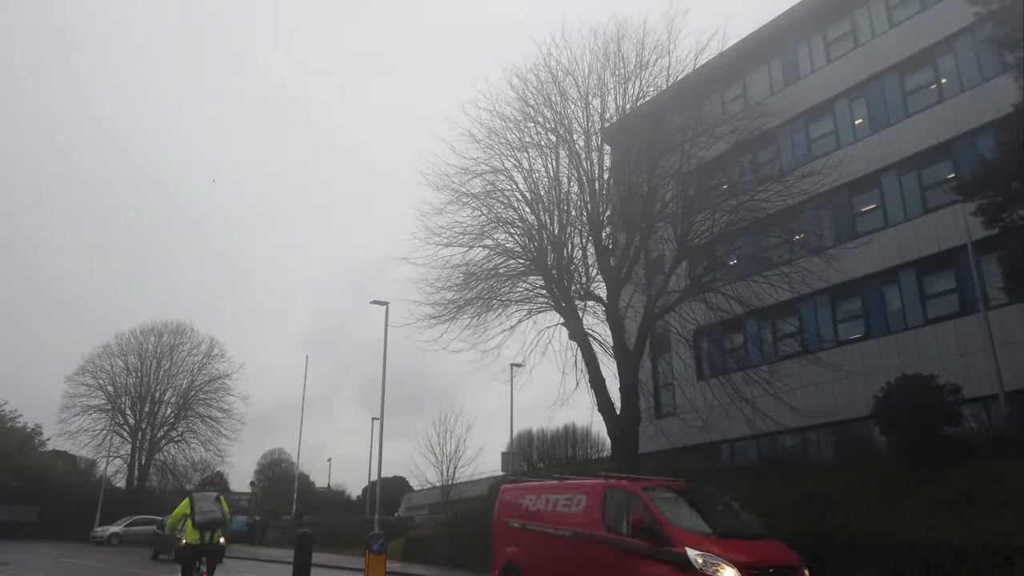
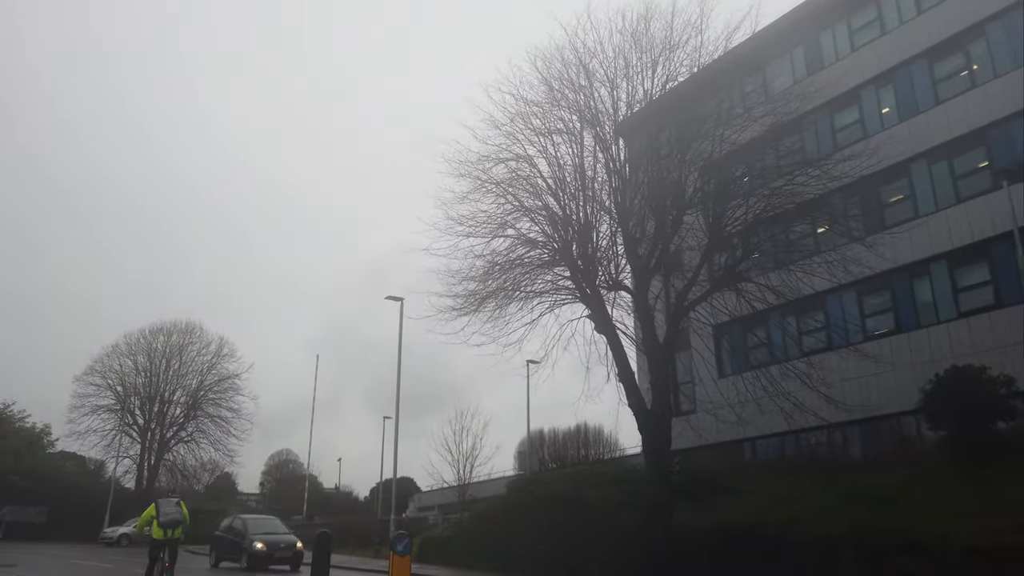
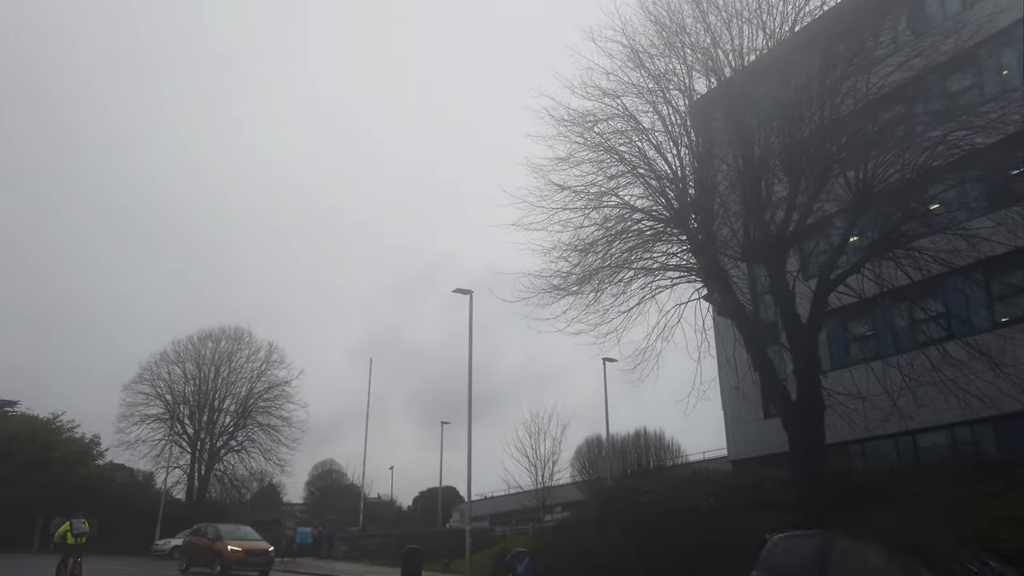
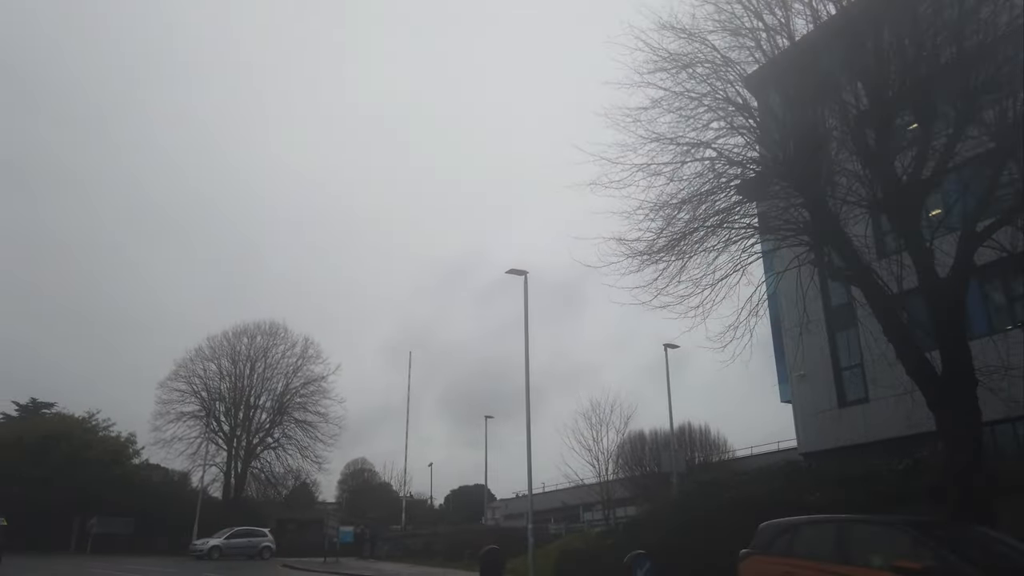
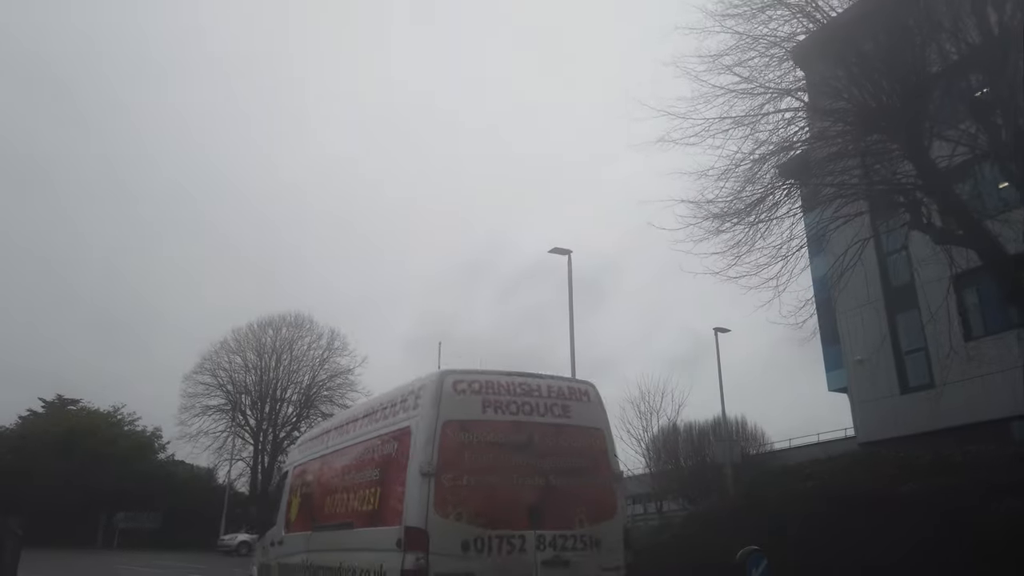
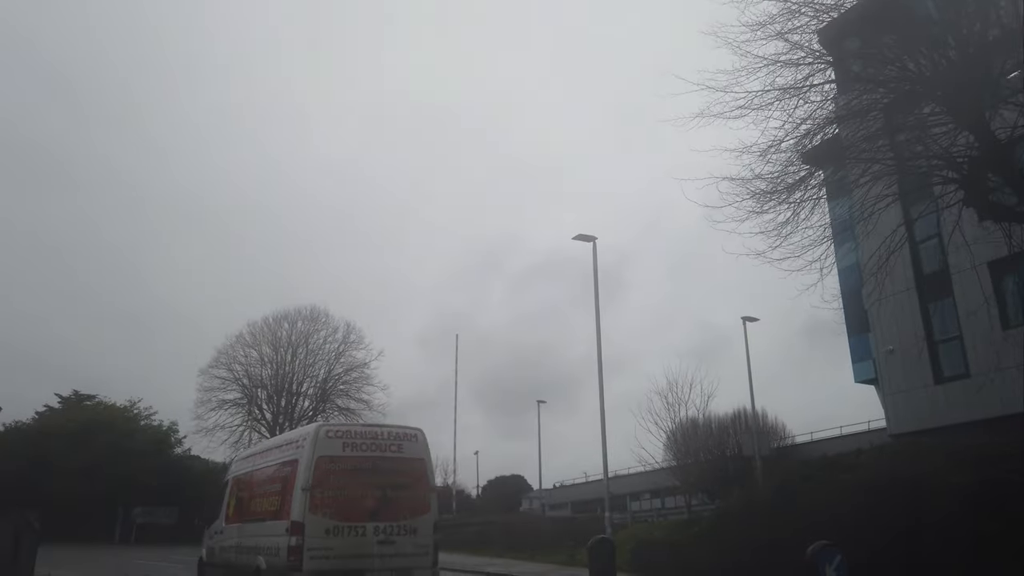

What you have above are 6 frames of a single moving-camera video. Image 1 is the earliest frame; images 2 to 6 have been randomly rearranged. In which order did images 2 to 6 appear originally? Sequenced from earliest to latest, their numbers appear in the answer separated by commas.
2, 3, 4, 5, 6
